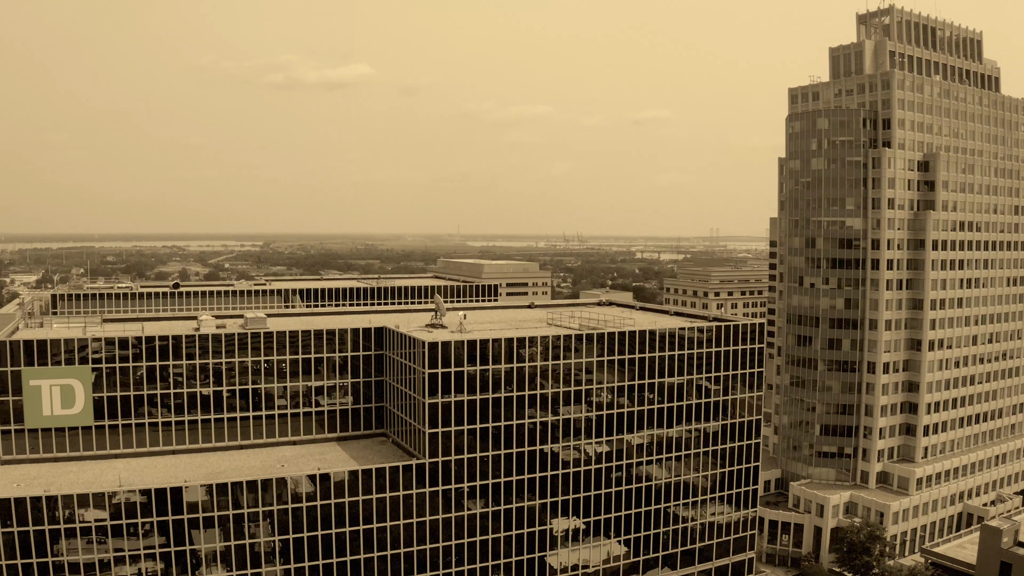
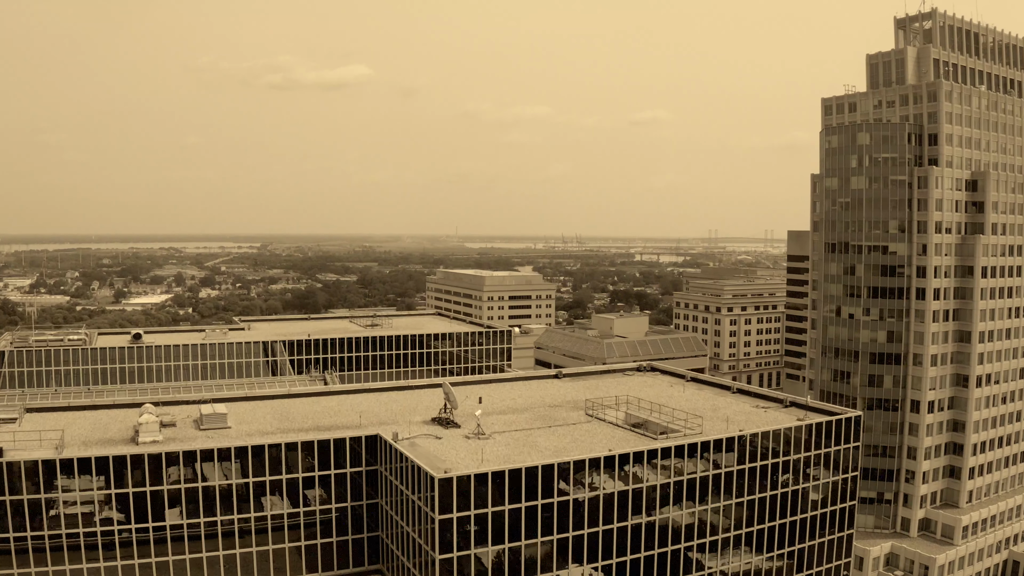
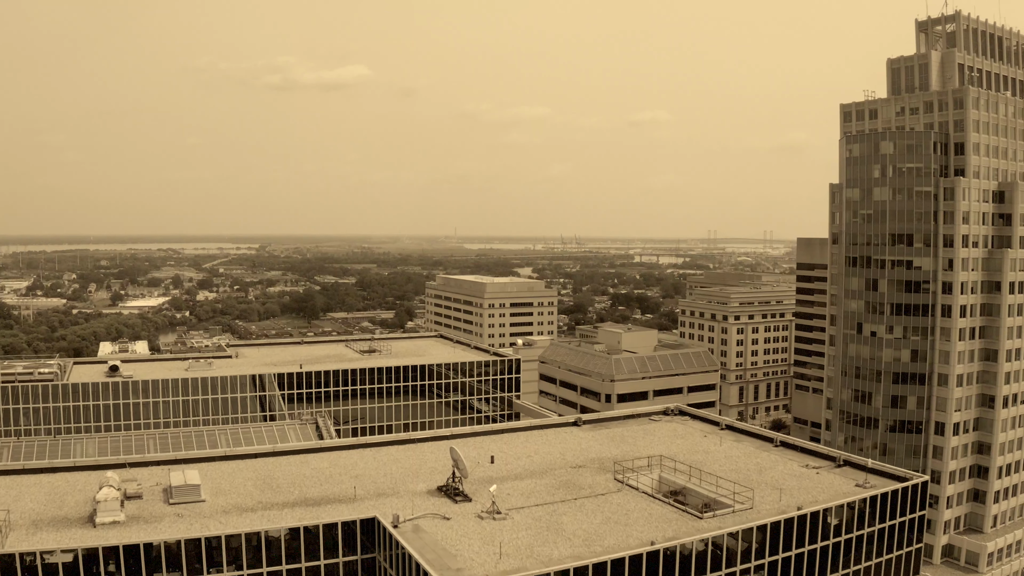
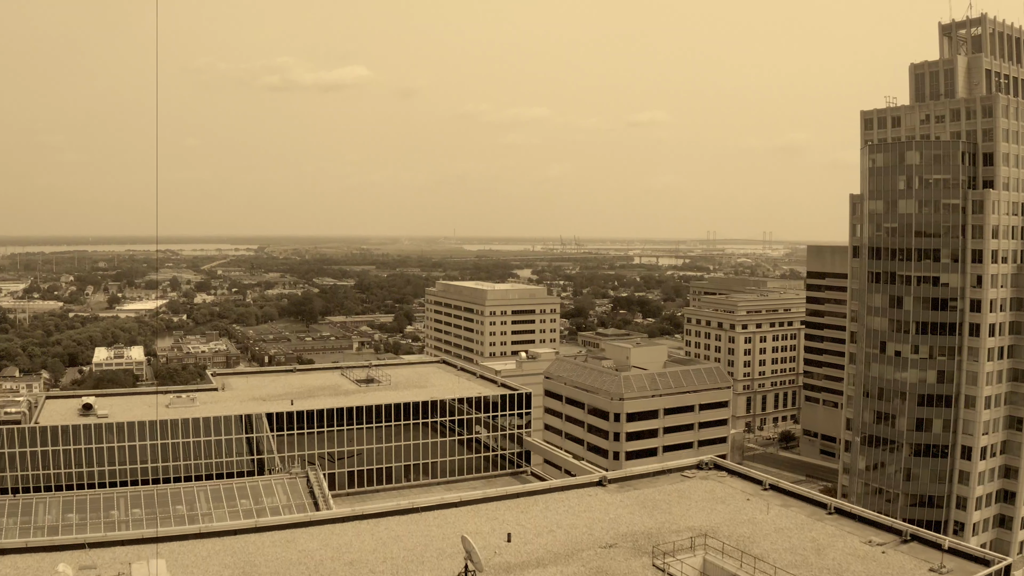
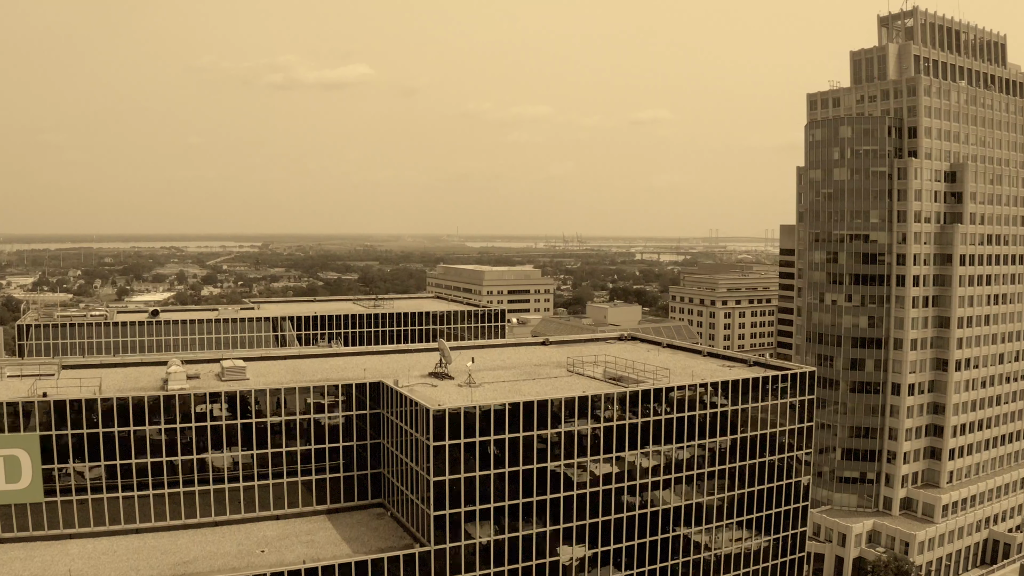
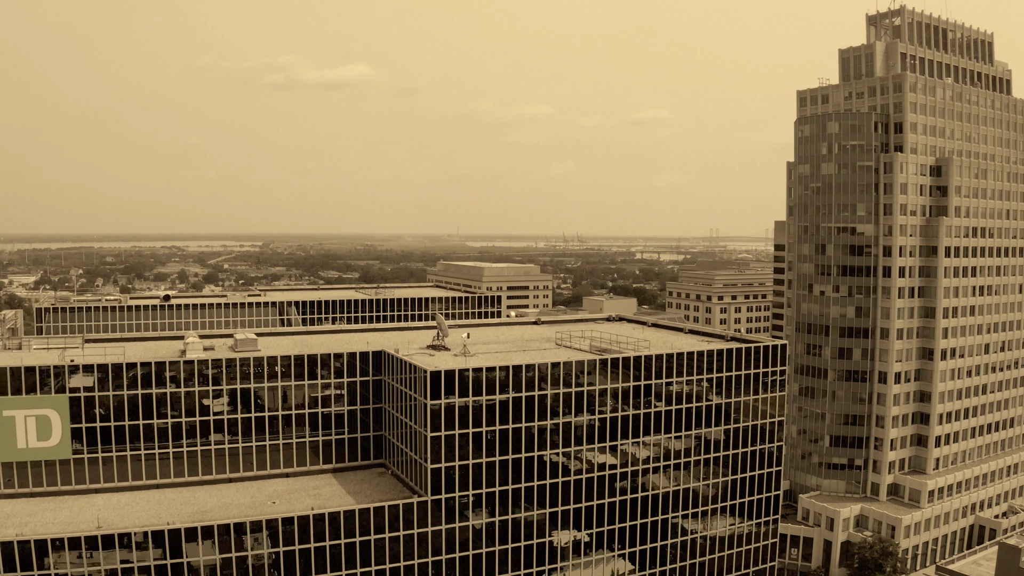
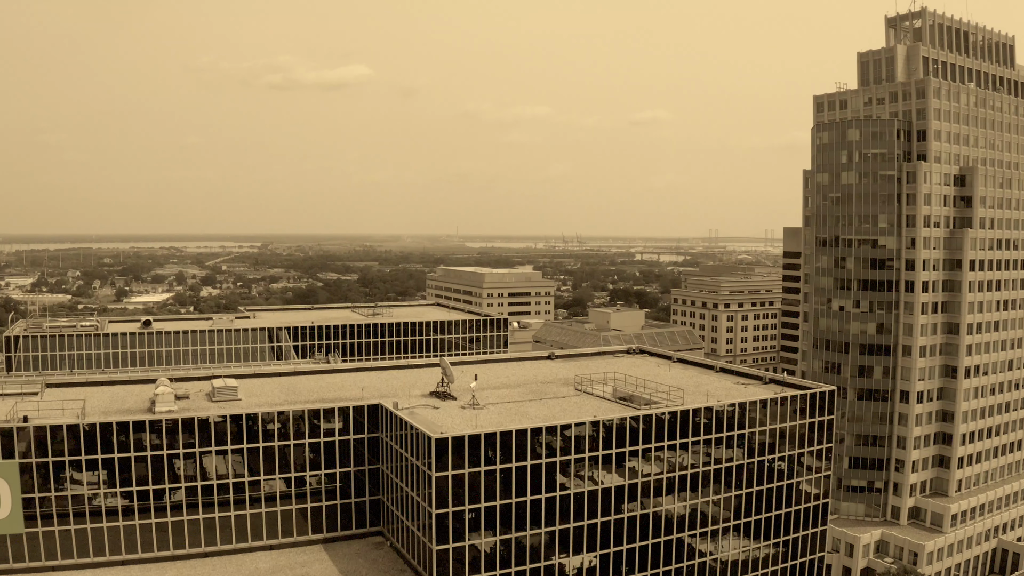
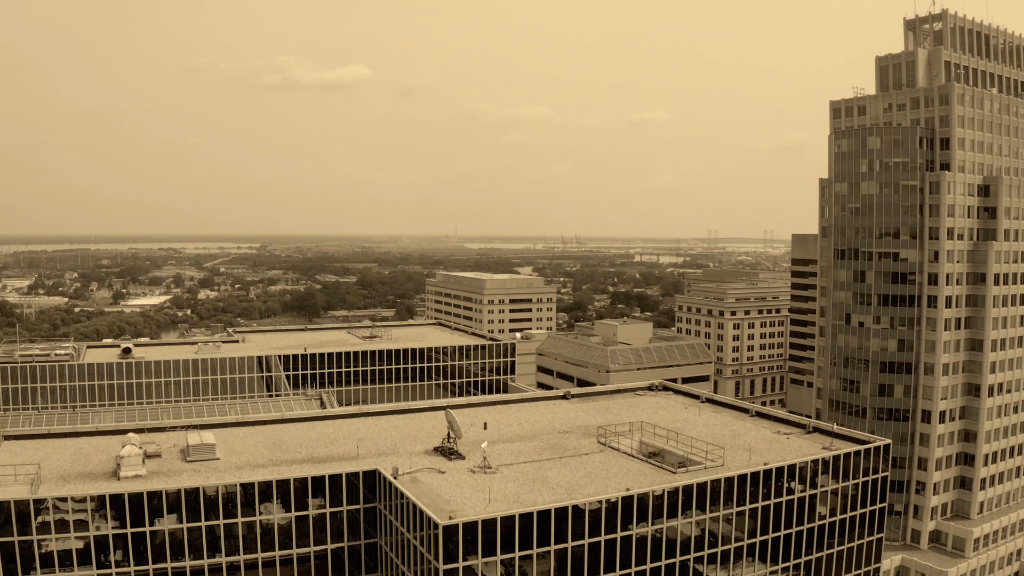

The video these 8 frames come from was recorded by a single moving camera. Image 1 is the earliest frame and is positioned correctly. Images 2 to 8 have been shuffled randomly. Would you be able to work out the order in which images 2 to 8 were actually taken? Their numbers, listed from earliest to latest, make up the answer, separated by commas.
6, 5, 7, 2, 8, 3, 4
